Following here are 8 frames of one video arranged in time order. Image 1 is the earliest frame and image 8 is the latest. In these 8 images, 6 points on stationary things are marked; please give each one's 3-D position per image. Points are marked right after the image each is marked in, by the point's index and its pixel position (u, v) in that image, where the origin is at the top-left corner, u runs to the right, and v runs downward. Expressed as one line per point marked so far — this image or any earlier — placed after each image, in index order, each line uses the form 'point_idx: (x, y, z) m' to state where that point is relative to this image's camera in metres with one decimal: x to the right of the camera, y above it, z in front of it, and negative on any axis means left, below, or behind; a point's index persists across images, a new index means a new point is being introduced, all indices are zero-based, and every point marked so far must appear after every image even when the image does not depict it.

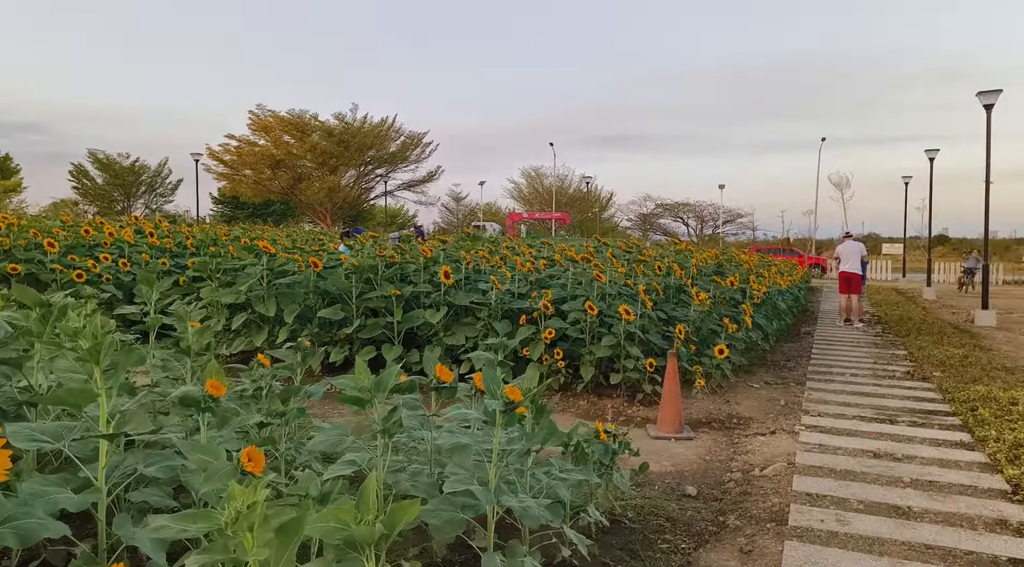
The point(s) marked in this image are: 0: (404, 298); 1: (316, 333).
0: (-0.8, -0.1, +5.5) m
1: (-1.5, -0.4, +5.5) m
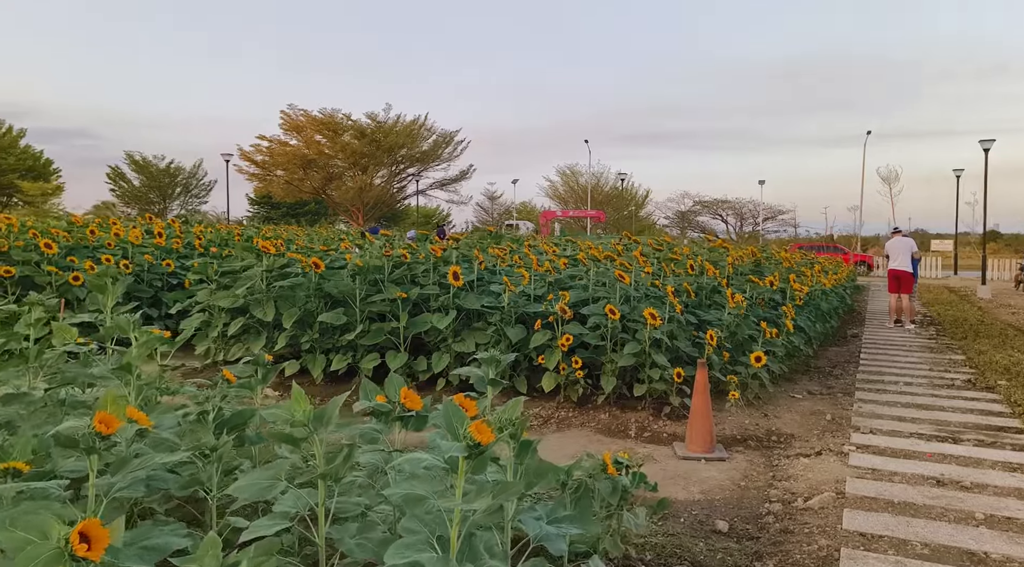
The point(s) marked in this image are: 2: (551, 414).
0: (-0.7, -0.1, +5.1) m
1: (-1.4, -0.4, +5.1) m
2: (+0.3, -0.9, +4.7) m
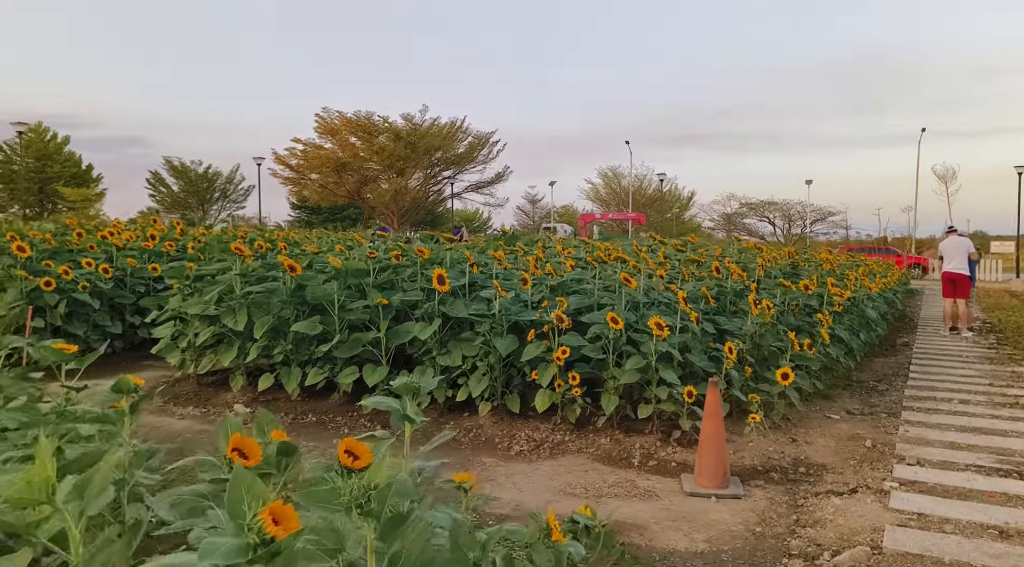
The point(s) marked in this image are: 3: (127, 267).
0: (-0.8, -0.2, +4.6) m
1: (-1.4, -0.4, +4.7) m
2: (+0.2, -0.9, +4.2) m
3: (-3.2, +0.1, +6.0) m
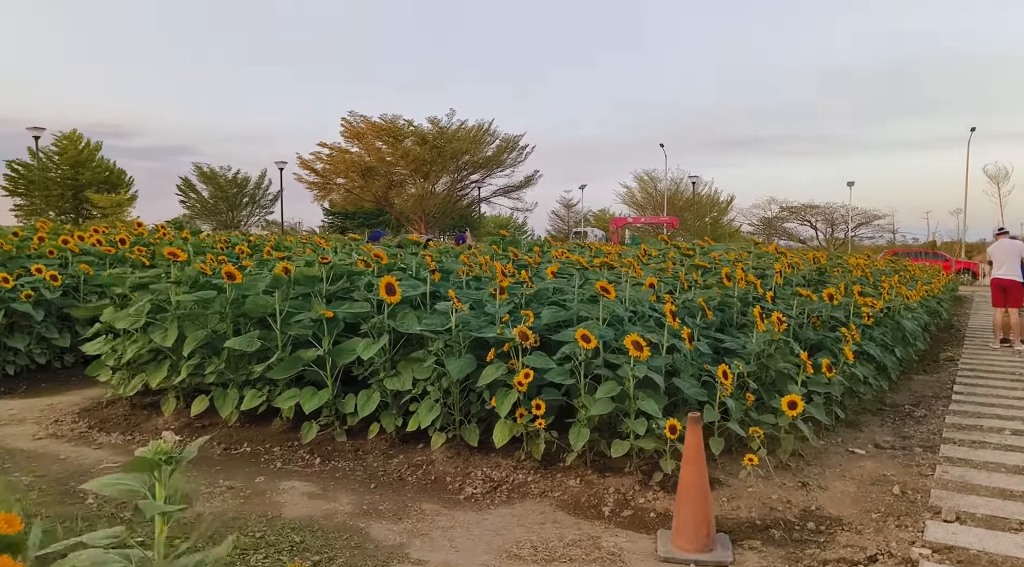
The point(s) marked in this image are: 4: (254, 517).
0: (-1.0, -0.2, +4.0) m
1: (-1.6, -0.5, +4.1) m
2: (0.0, -0.9, +3.5) m
3: (-3.3, +0.1, +5.6) m
4: (-1.1, -1.0, +3.1) m
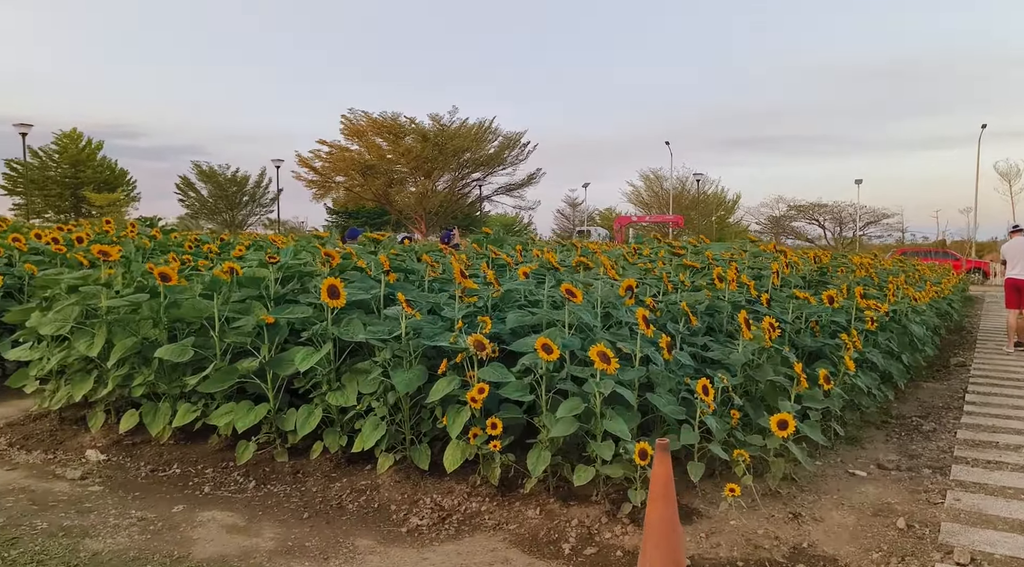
0: (-1.2, -0.2, +3.6) m
1: (-1.8, -0.5, +3.7) m
2: (-0.2, -1.0, +3.1) m
3: (-3.5, +0.1, +5.2) m
4: (-1.3, -1.0, +2.7) m
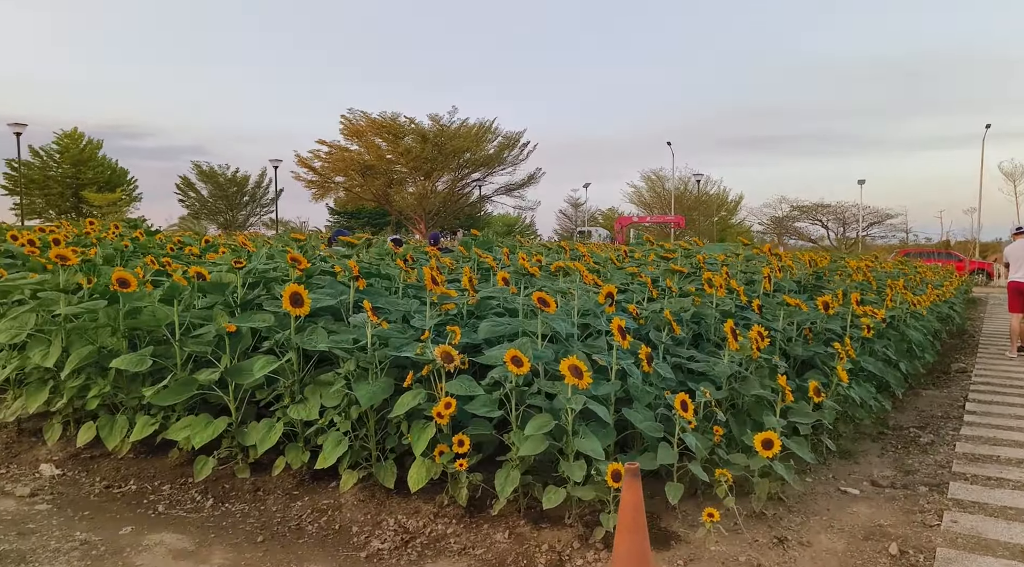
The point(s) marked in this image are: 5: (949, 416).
0: (-1.3, -0.3, +3.5) m
1: (-1.9, -0.5, +3.6) m
2: (-0.4, -1.0, +2.9) m
3: (-3.6, 0.0, +5.0) m
4: (-1.4, -1.0, +2.5) m
5: (+3.2, -1.0, +5.3) m
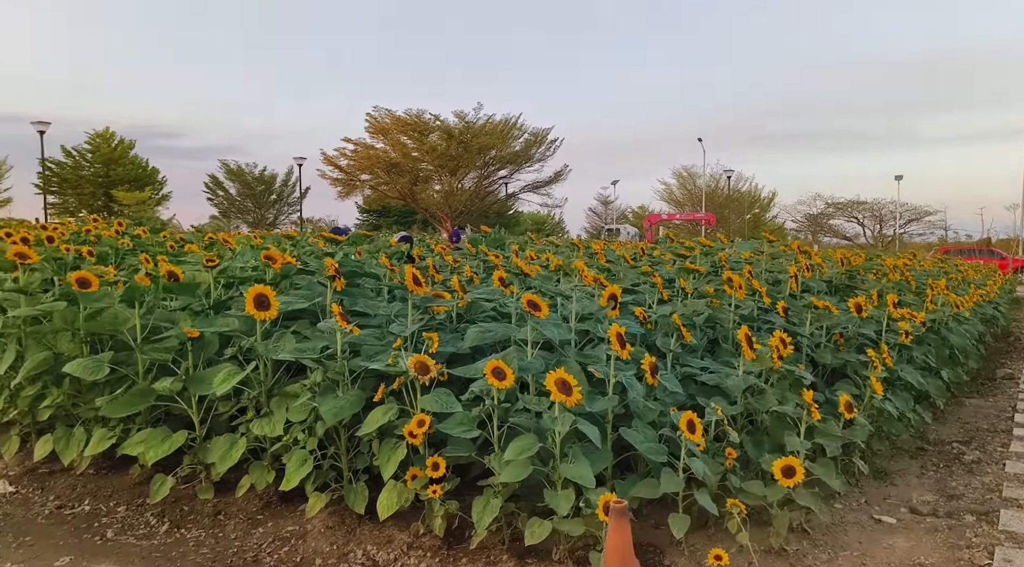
0: (-1.3, -0.3, +3.2) m
1: (-2.0, -0.5, +3.3) m
2: (-0.4, -1.0, +2.6) m
3: (-3.6, 0.0, +4.8) m
4: (-1.5, -1.0, +2.2) m
5: (+3.2, -1.0, +4.8) m
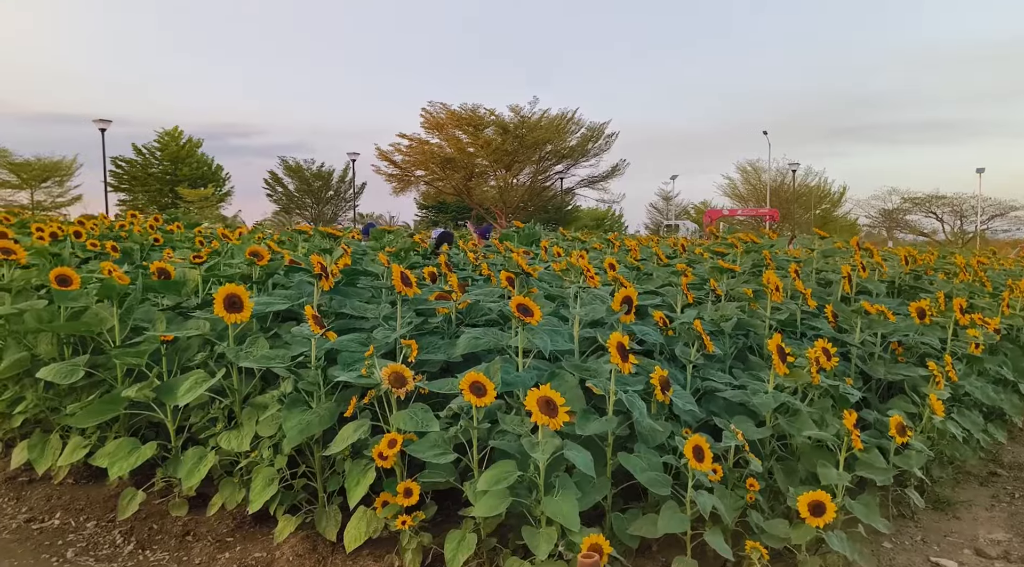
0: (-1.3, -0.3, +2.9) m
1: (-2.0, -0.5, +3.1) m
2: (-0.5, -1.0, +2.3) m
3: (-3.4, +0.1, +4.8) m
4: (-1.6, -1.0, +2.0) m
5: (+3.3, -1.0, +4.2) m
